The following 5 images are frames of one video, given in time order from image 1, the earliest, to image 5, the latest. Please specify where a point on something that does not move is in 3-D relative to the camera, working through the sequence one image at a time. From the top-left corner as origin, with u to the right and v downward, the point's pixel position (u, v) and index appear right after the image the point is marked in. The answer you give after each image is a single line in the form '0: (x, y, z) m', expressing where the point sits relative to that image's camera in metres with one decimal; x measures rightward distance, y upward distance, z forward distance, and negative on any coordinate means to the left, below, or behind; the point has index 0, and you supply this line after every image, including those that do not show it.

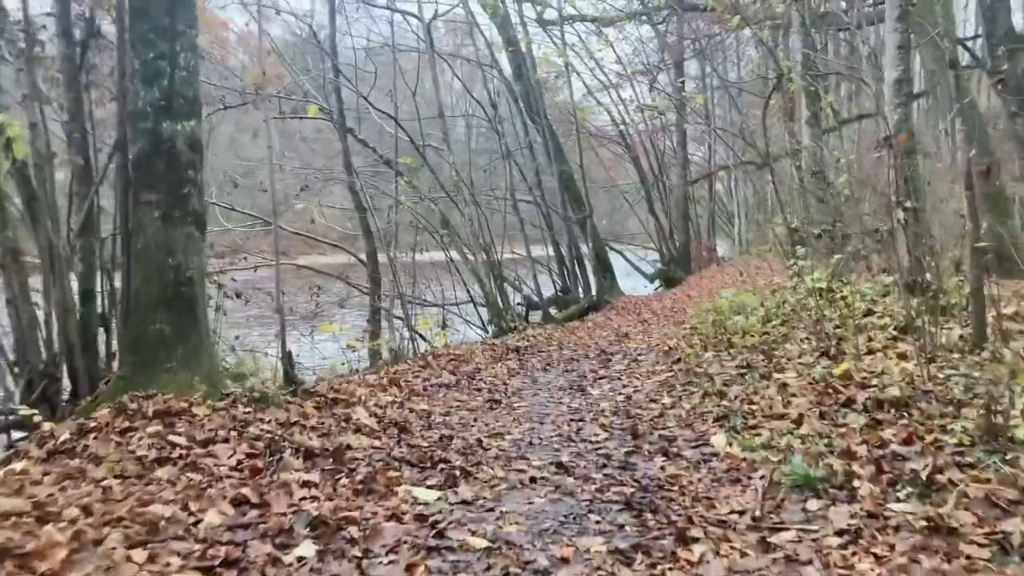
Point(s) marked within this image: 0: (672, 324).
0: (+2.3, -0.5, +12.3) m
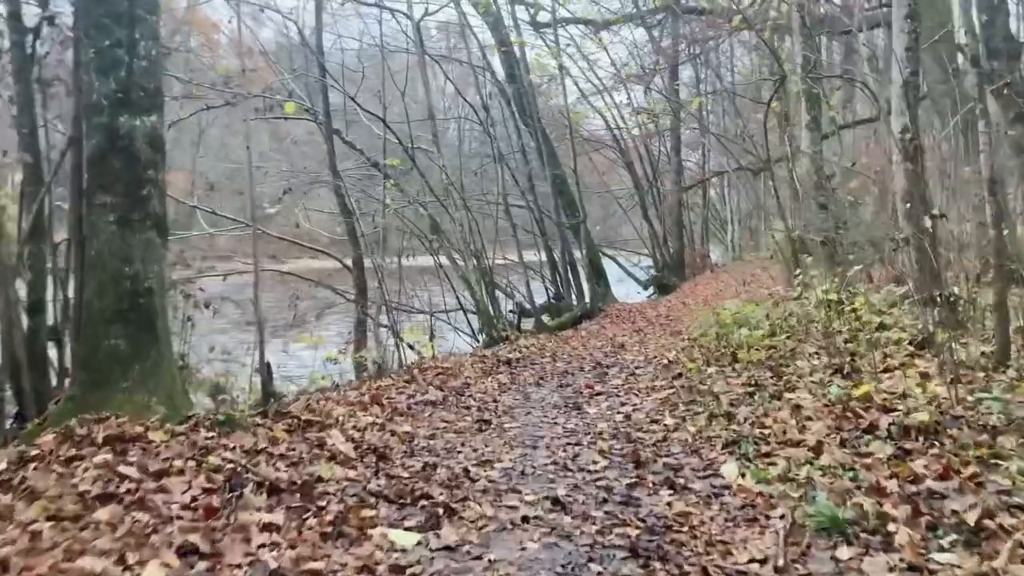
0: (+2.1, -0.6, +11.8) m
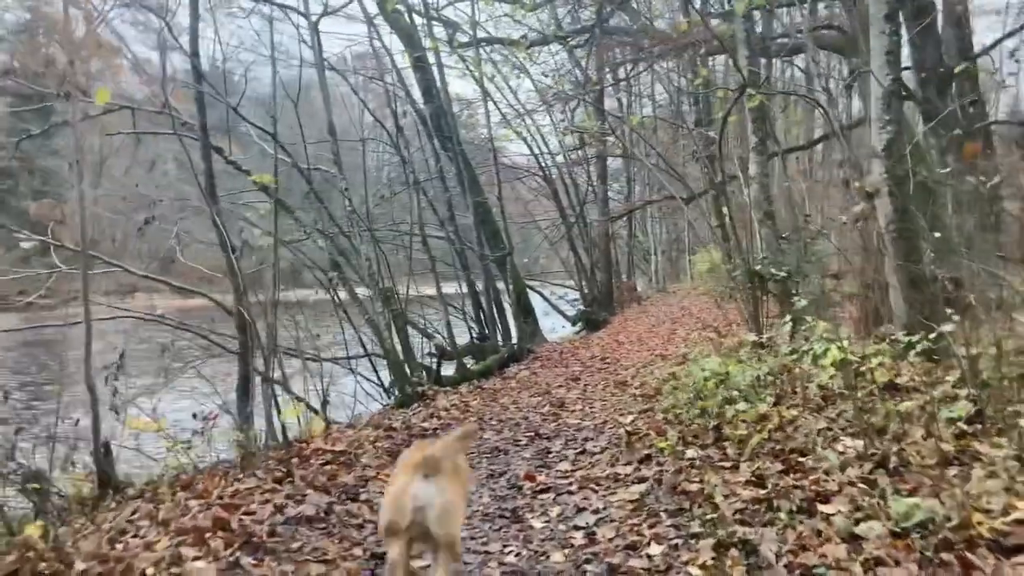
0: (+1.2, -1.1, +10.1) m
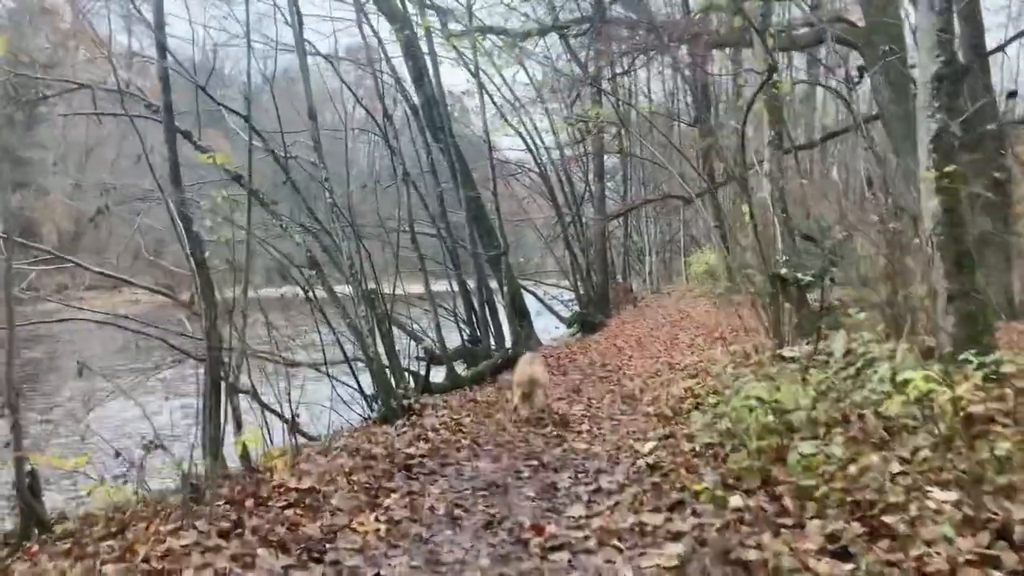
0: (+1.2, -1.2, +9.1) m
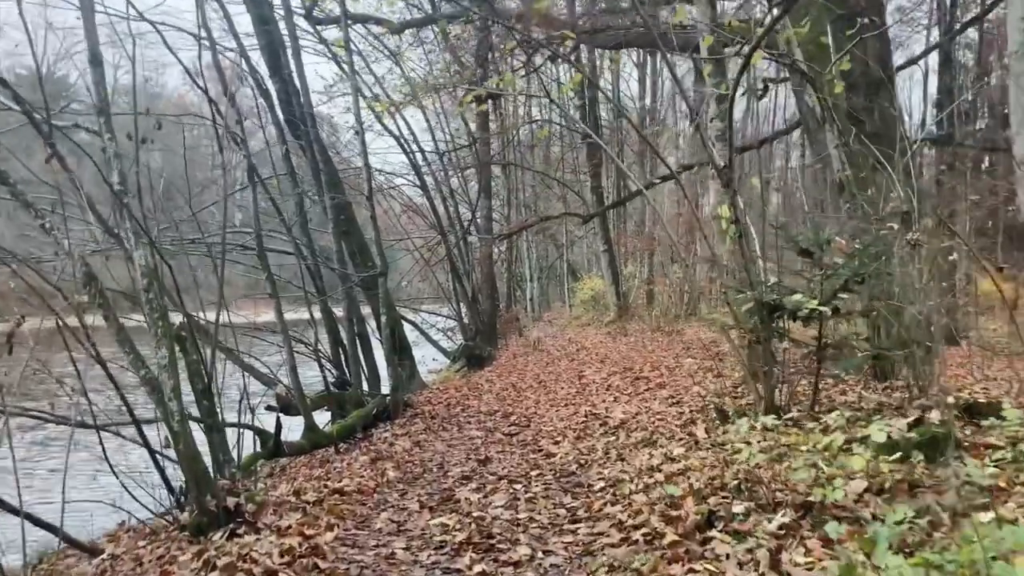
0: (+0.4, -1.4, +6.1) m
